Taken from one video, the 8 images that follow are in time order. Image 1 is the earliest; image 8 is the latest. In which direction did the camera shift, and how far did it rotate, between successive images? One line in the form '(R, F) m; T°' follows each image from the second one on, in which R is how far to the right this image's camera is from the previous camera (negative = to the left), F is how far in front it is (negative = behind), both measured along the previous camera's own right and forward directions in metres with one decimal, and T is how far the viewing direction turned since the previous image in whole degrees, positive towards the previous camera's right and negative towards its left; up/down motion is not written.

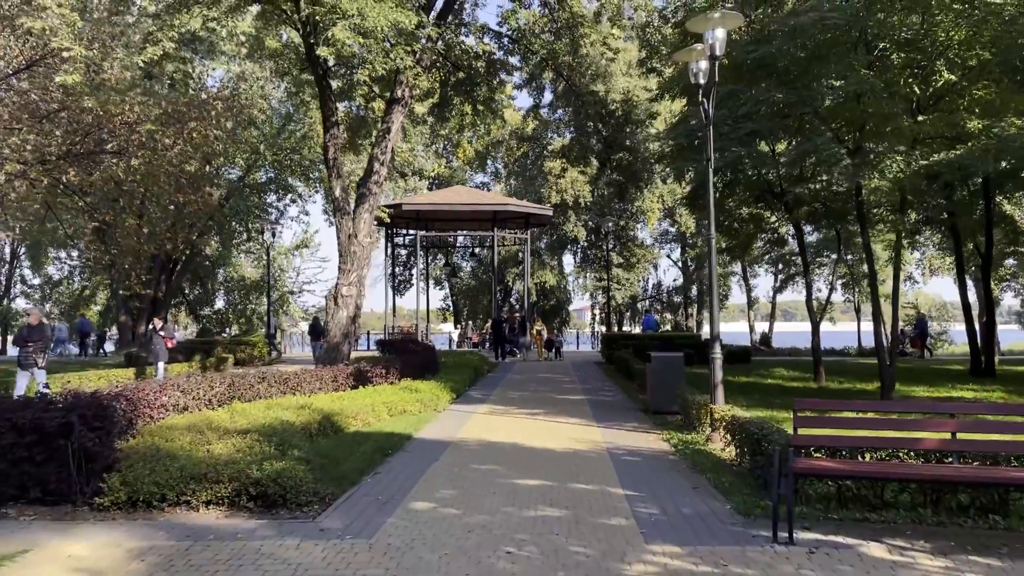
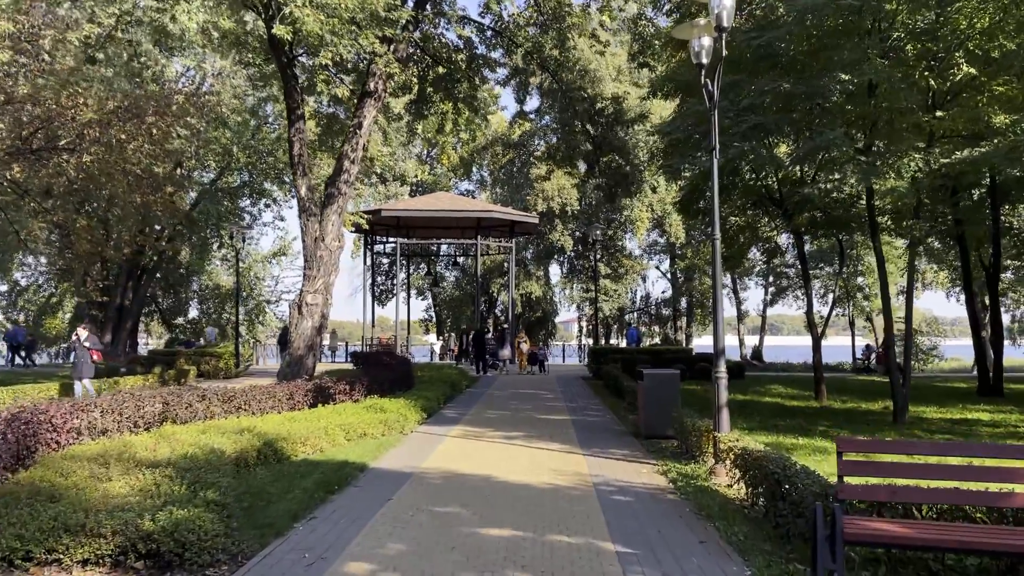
(+0.1, +1.2) m; +1°
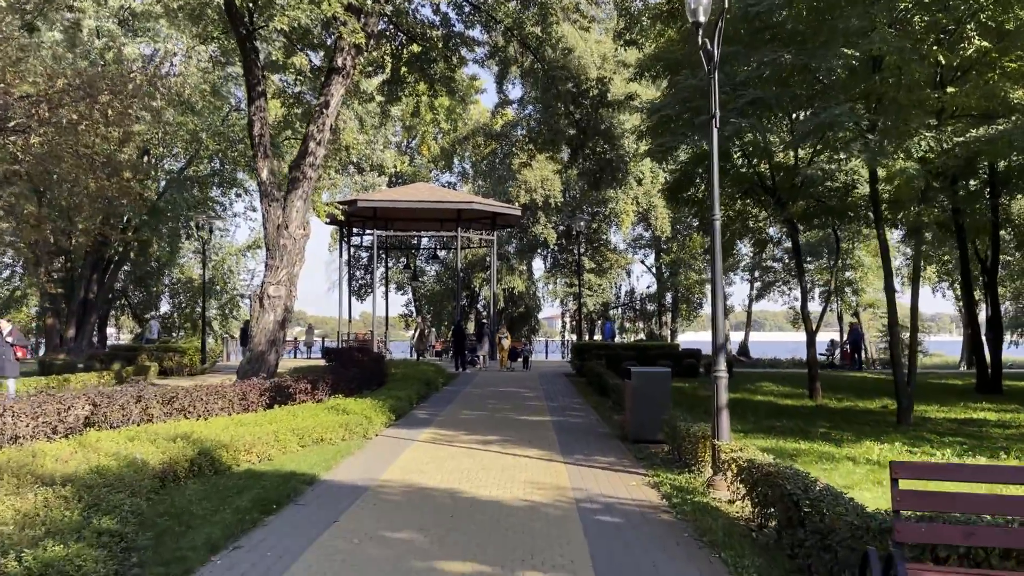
(+0.1, +1.0) m; +1°
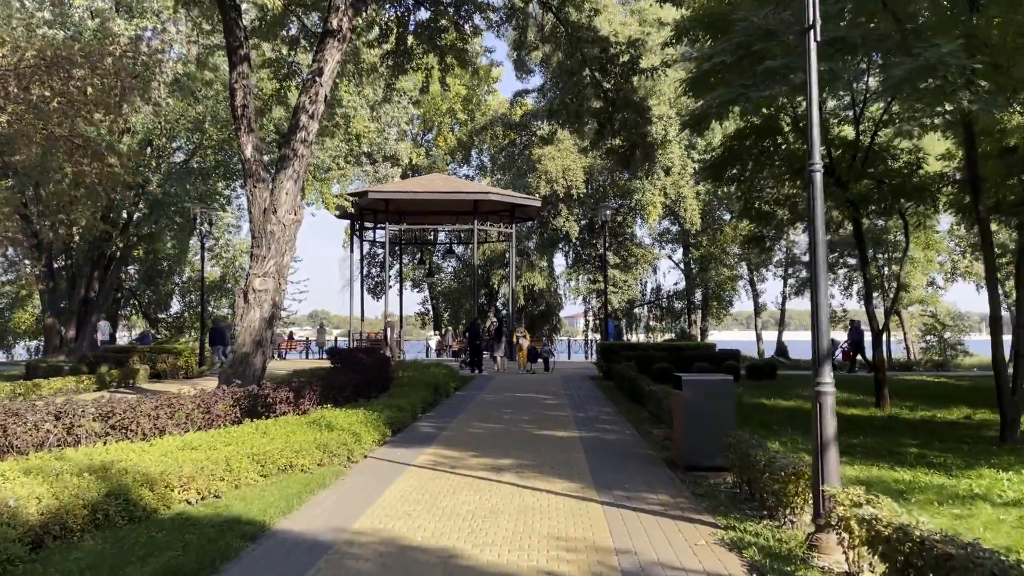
(0.0, +1.9) m; -2°
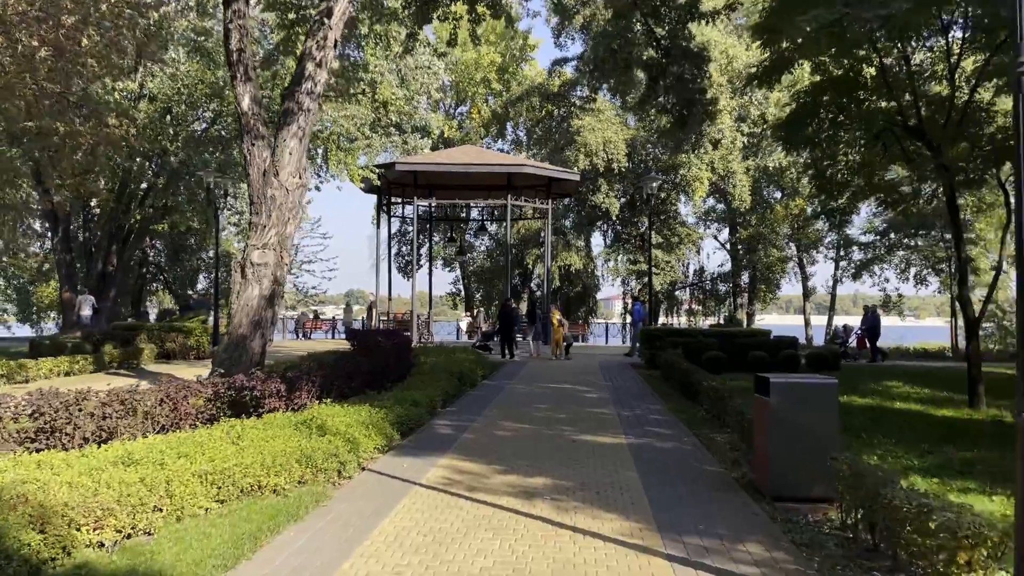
(0.0, +1.7) m; -3°
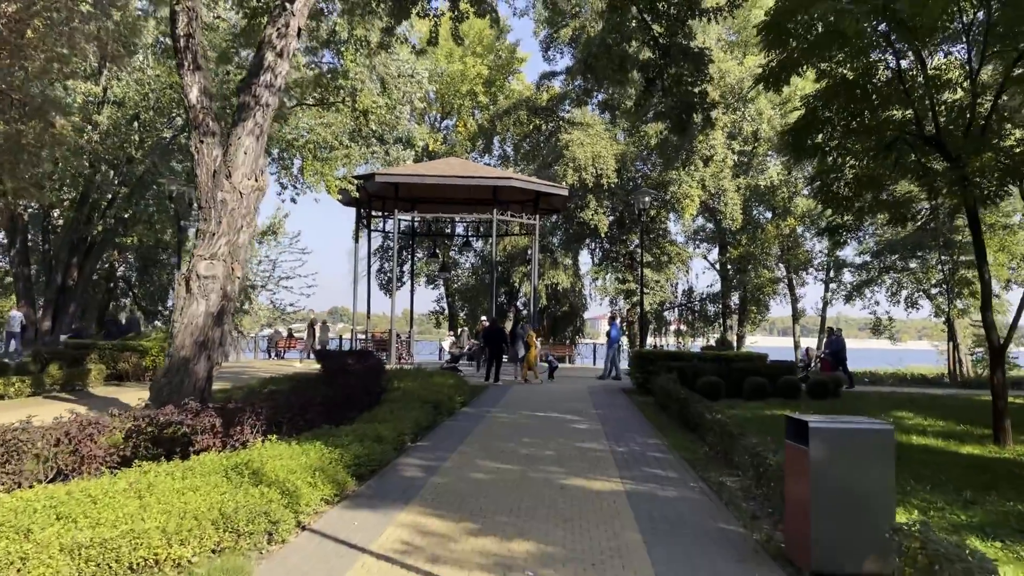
(+0.1, +1.2) m; +1°
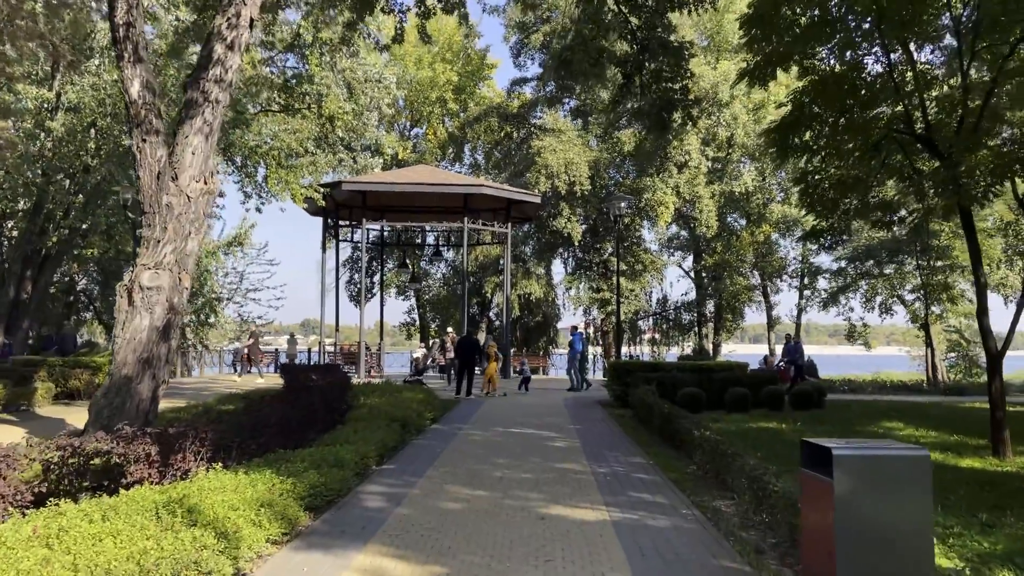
(0.0, +0.7) m; +2°
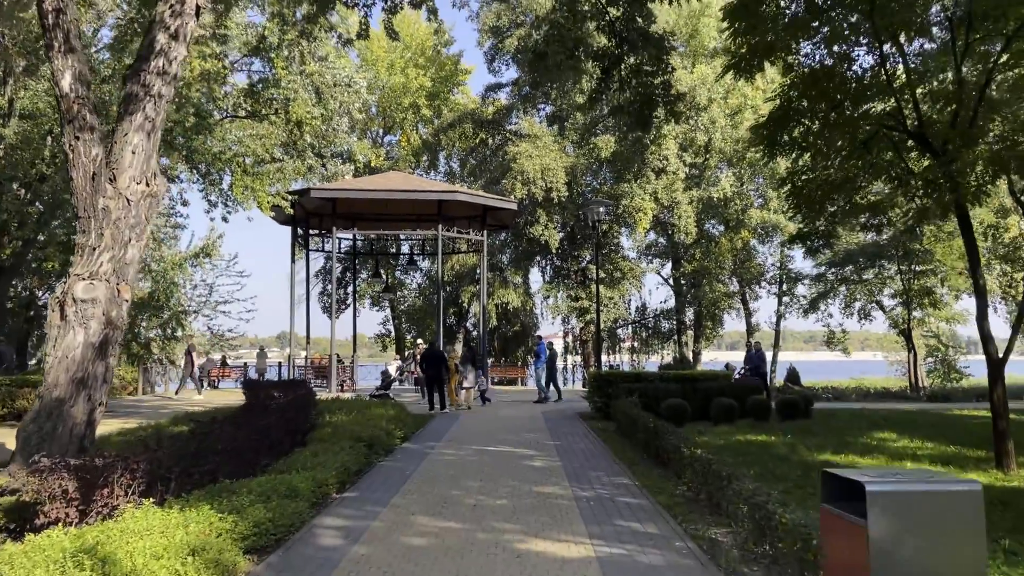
(+0.1, +0.7) m; +2°
